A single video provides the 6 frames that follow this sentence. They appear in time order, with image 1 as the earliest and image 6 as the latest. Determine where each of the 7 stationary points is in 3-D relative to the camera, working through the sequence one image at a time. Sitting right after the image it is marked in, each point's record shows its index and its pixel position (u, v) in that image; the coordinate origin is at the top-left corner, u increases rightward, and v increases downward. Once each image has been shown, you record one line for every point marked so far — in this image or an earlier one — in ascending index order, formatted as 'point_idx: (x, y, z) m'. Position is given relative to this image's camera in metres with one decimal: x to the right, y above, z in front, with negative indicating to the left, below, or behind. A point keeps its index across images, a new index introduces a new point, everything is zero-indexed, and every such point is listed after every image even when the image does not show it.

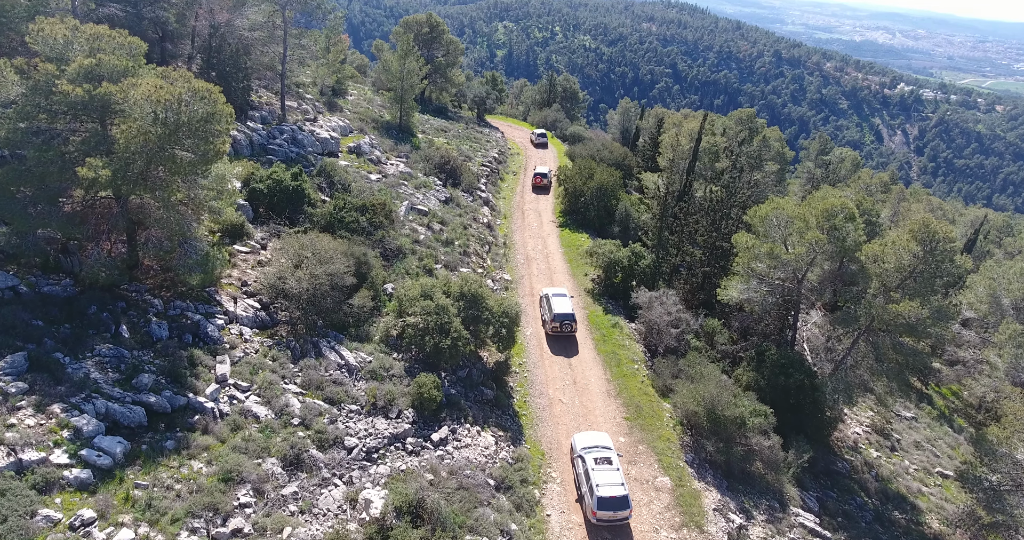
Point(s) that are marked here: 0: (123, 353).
0: (-13.8, -2.9, +17.8) m
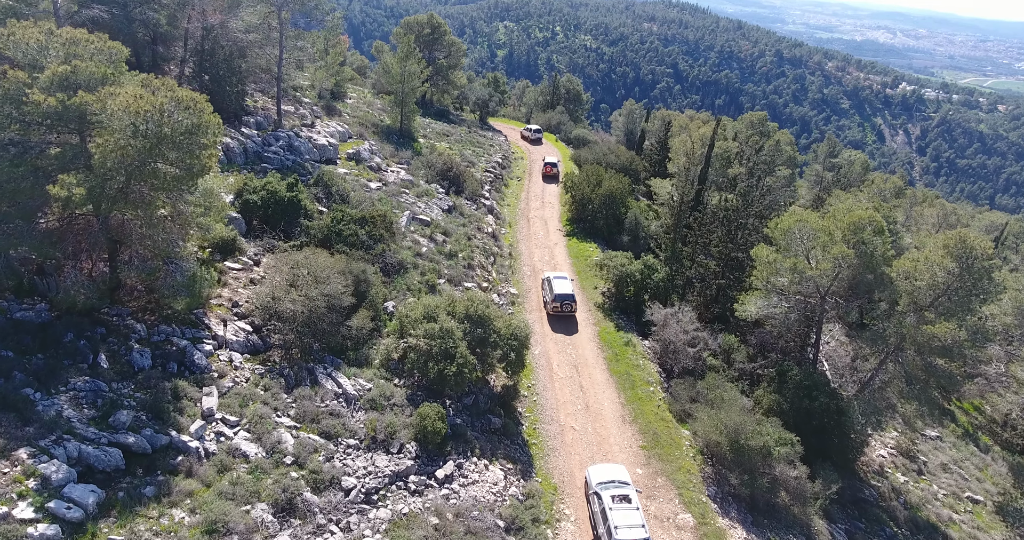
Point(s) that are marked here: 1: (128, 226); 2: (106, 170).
0: (-13.4, -3.8, +16.3) m
1: (-14.1, +1.7, +18.4) m
2: (-14.1, +3.4, +17.4) m
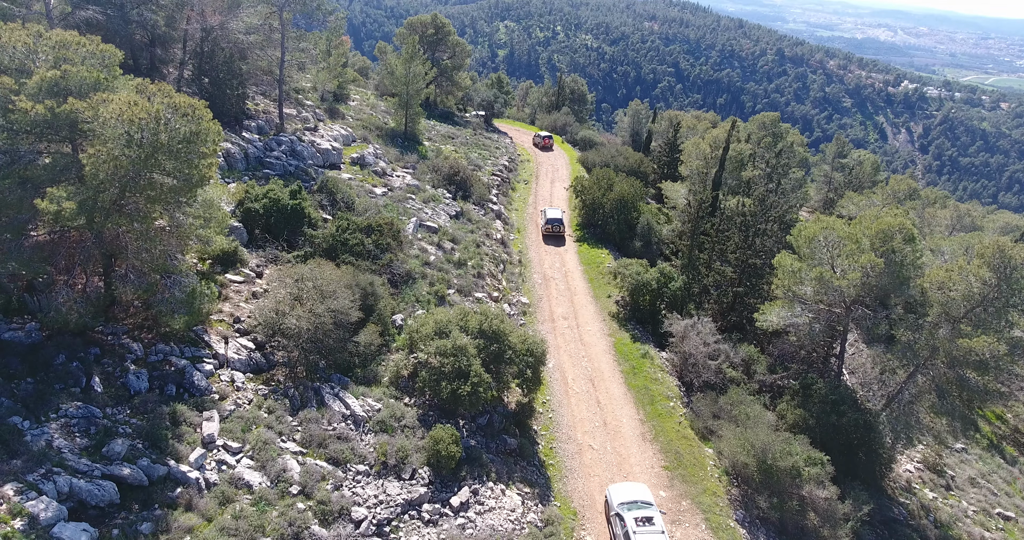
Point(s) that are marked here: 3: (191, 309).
0: (-12.7, -4.4, +15.3) m
1: (-13.5, +1.1, +17.4) m
2: (-13.5, +2.9, +16.4) m
3: (-11.6, -1.4, +18.1) m
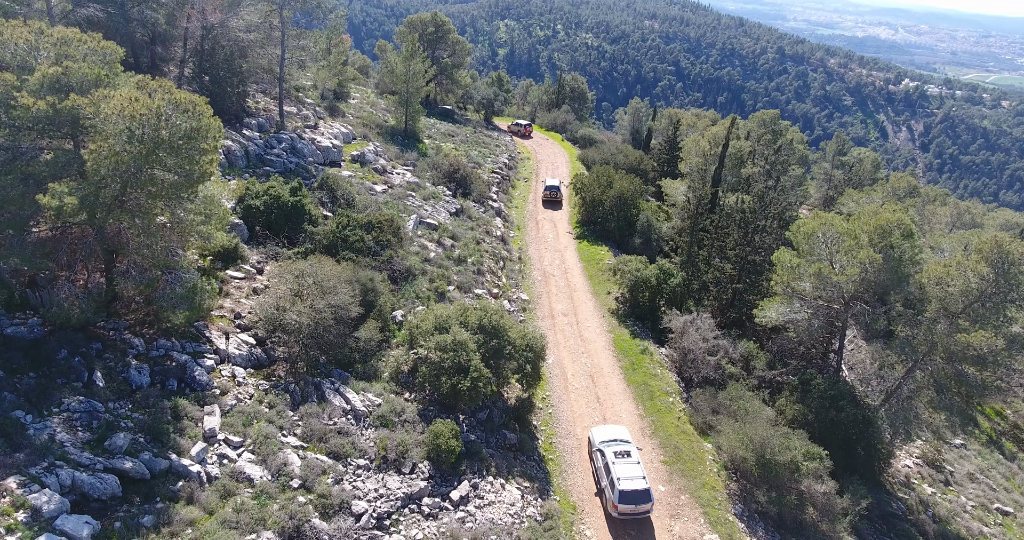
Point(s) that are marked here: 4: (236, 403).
0: (-12.7, -4.2, +15.4) m
1: (-13.5, +1.2, +17.5) m
2: (-13.5, +3.0, +16.5) m
3: (-11.6, -1.3, +18.2) m
4: (-9.8, -4.7, +17.8) m
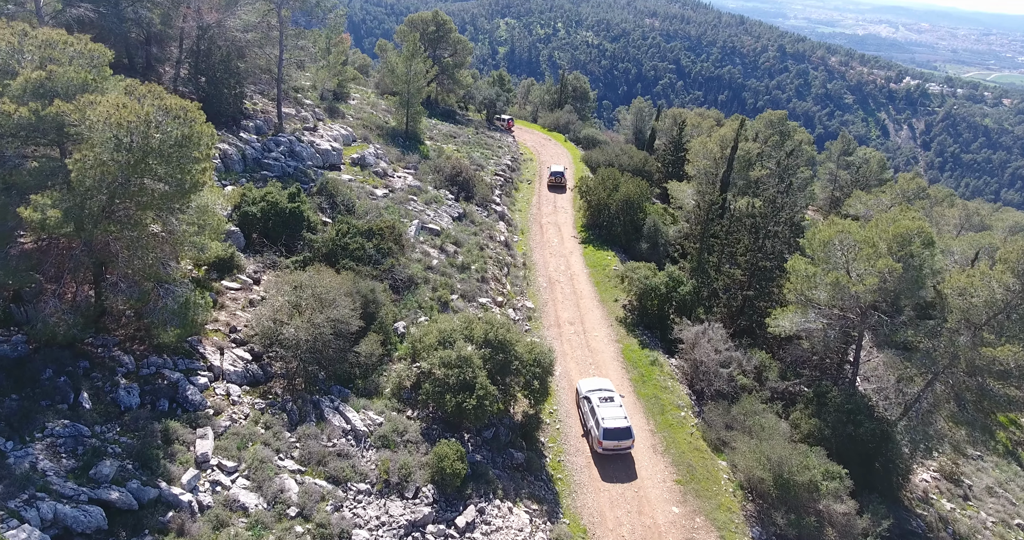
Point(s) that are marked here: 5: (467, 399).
0: (-12.5, -4.7, +14.5) m
1: (-13.2, +0.7, +16.6) m
2: (-13.3, +2.5, +15.6) m
3: (-11.3, -1.7, +17.3) m
4: (-9.5, -5.2, +16.9) m
5: (-1.7, -5.0, +19.4) m
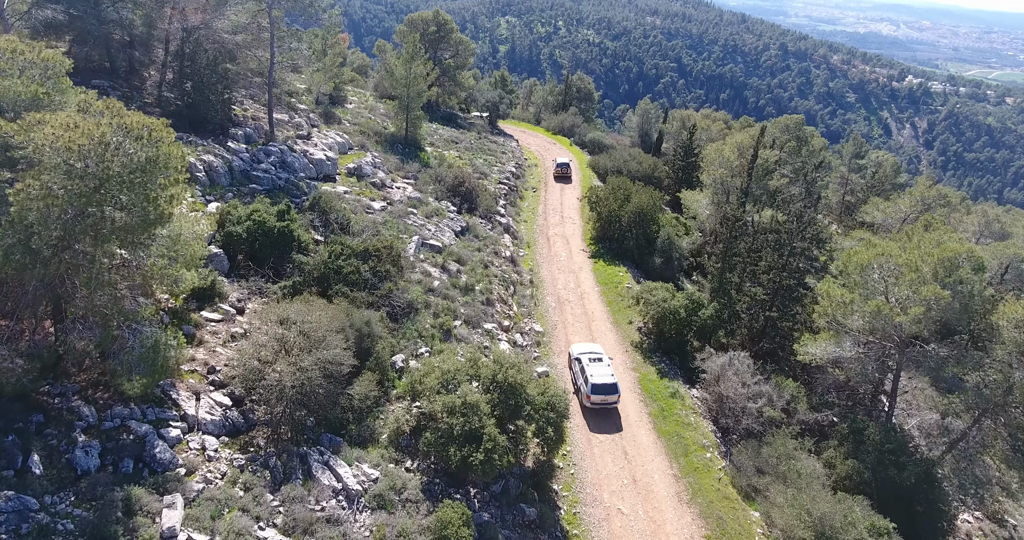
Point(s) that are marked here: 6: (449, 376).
0: (-12.1, -5.9, +12.4) m
1: (-12.8, -0.5, +14.5) m
2: (-12.9, +1.3, +13.4) m
3: (-10.9, -3.0, +15.2) m
4: (-9.1, -6.4, +14.8) m
5: (-1.3, -6.2, +17.3) m
6: (-2.5, -3.9, +19.4) m
